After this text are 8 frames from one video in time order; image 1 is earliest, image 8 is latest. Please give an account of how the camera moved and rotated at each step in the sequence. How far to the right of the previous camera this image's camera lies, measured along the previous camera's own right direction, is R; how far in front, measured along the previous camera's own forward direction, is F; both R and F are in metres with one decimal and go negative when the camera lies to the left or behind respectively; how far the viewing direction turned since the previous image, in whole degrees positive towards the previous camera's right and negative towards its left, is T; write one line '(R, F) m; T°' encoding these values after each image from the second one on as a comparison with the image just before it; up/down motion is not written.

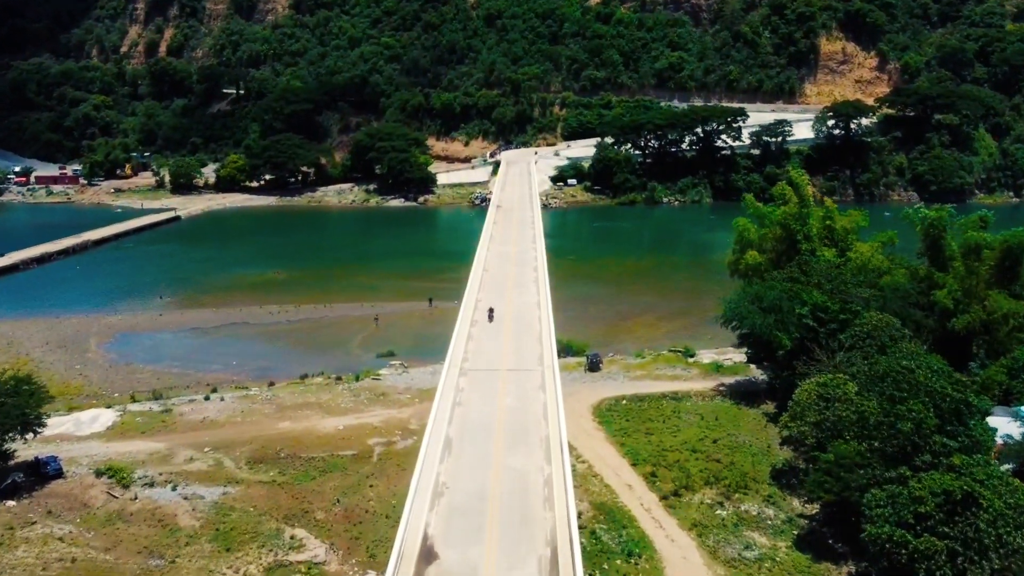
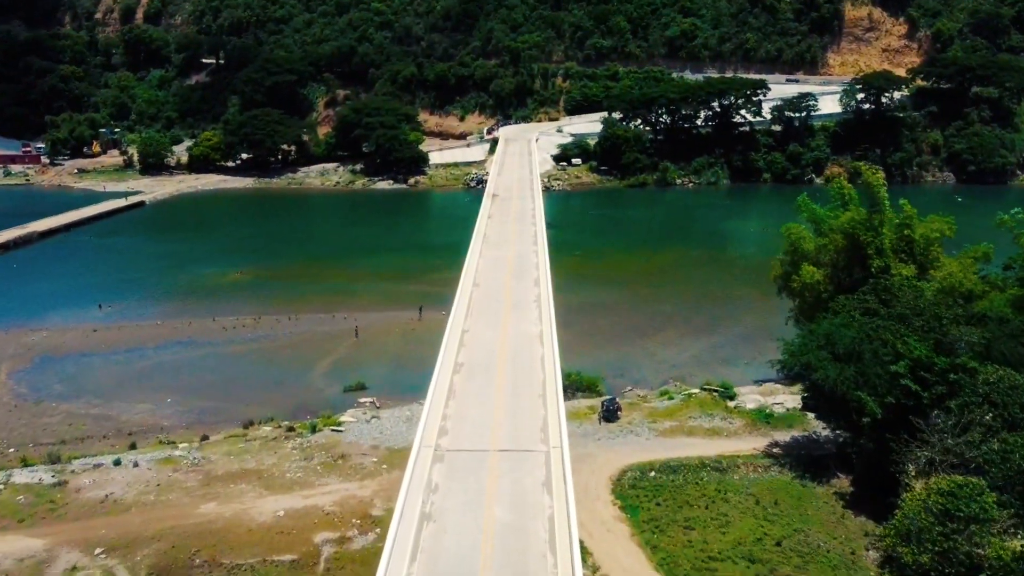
(+0.1, +5.7) m; 0°
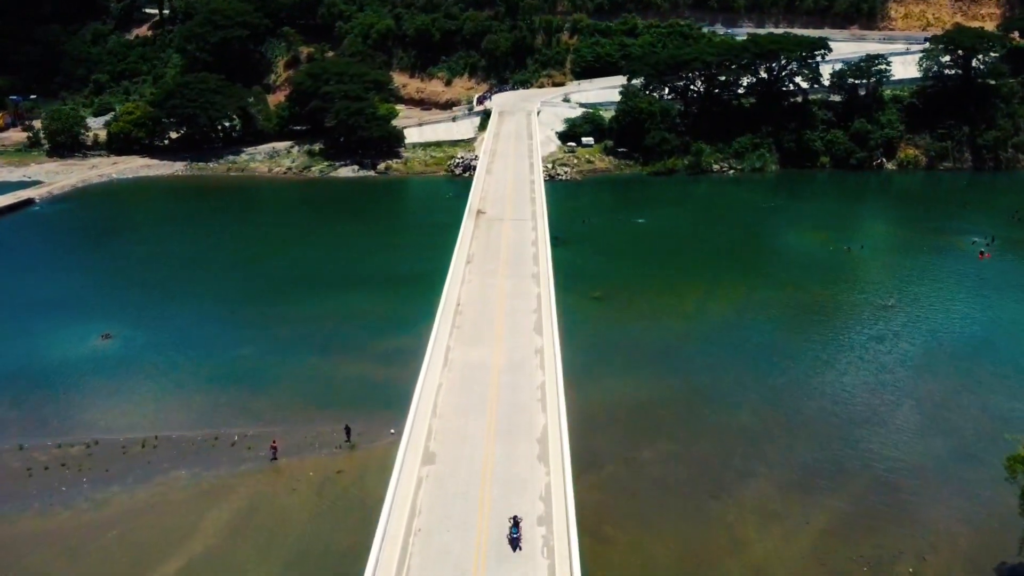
(+0.3, +12.5) m; 0°
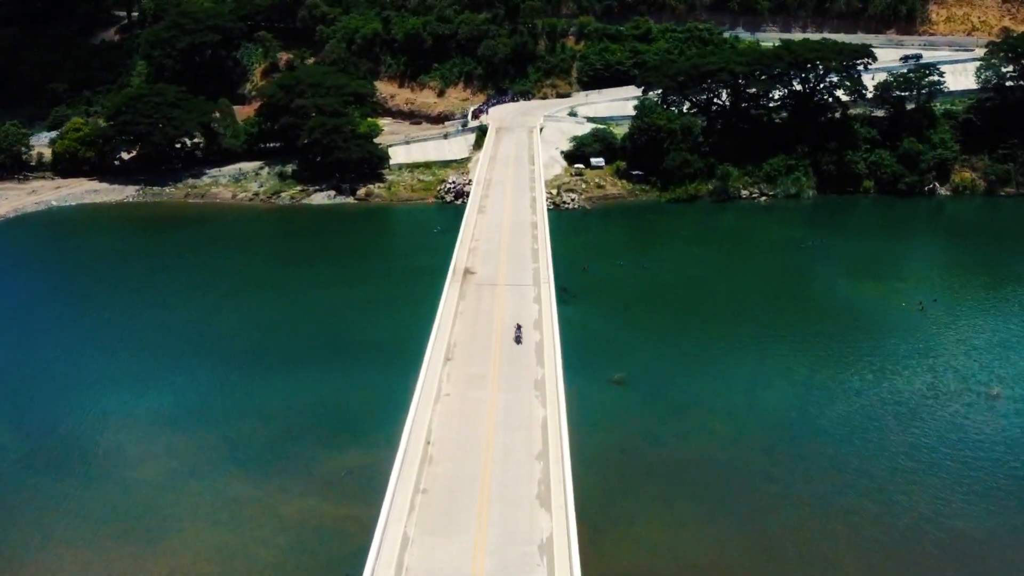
(+0.1, +6.5) m; 0°
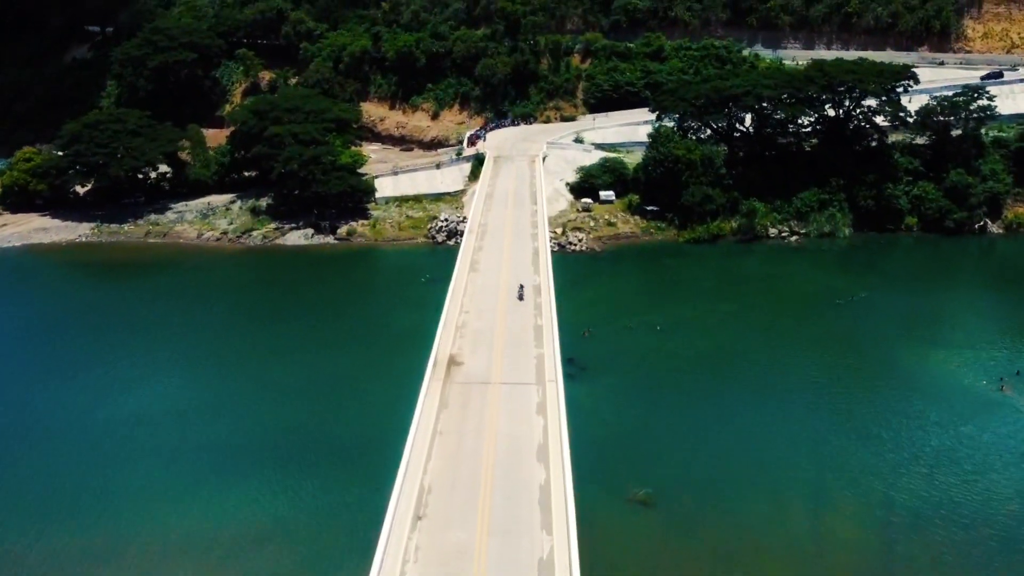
(+0.1, +4.9) m; 0°
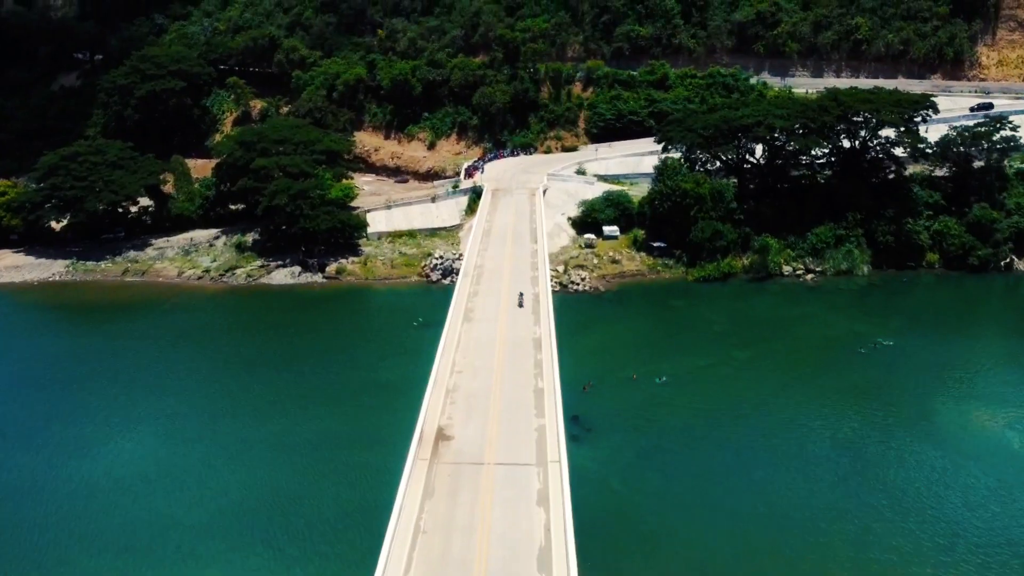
(+0.1, +2.2) m; 0°
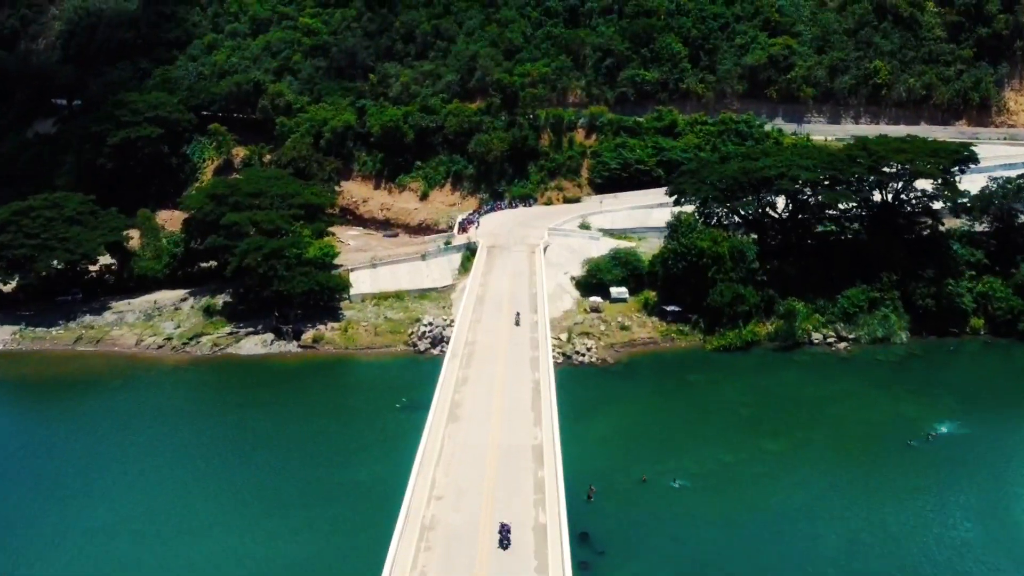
(+0.1, +3.9) m; 0°
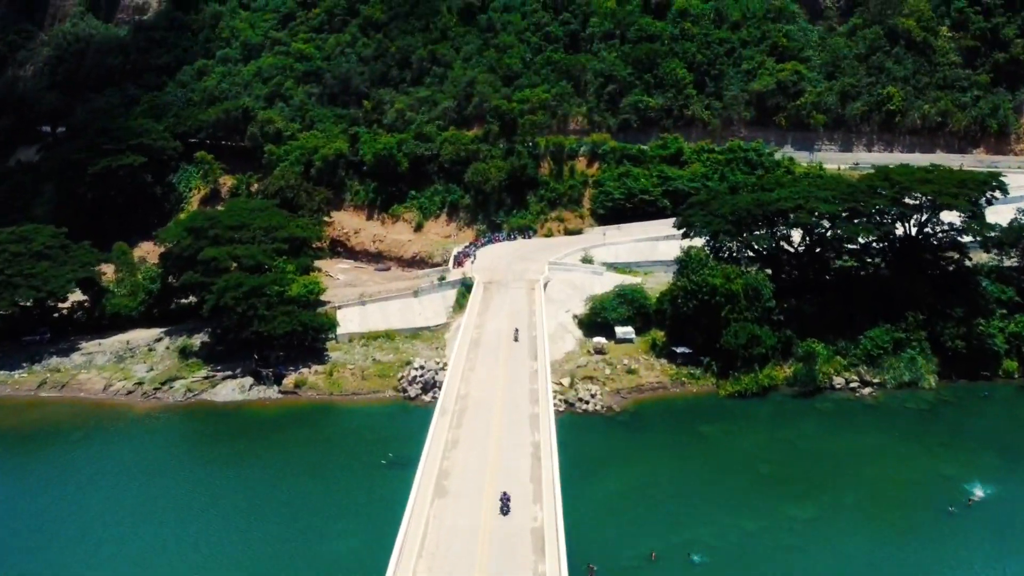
(+0.1, +2.4) m; 0°
